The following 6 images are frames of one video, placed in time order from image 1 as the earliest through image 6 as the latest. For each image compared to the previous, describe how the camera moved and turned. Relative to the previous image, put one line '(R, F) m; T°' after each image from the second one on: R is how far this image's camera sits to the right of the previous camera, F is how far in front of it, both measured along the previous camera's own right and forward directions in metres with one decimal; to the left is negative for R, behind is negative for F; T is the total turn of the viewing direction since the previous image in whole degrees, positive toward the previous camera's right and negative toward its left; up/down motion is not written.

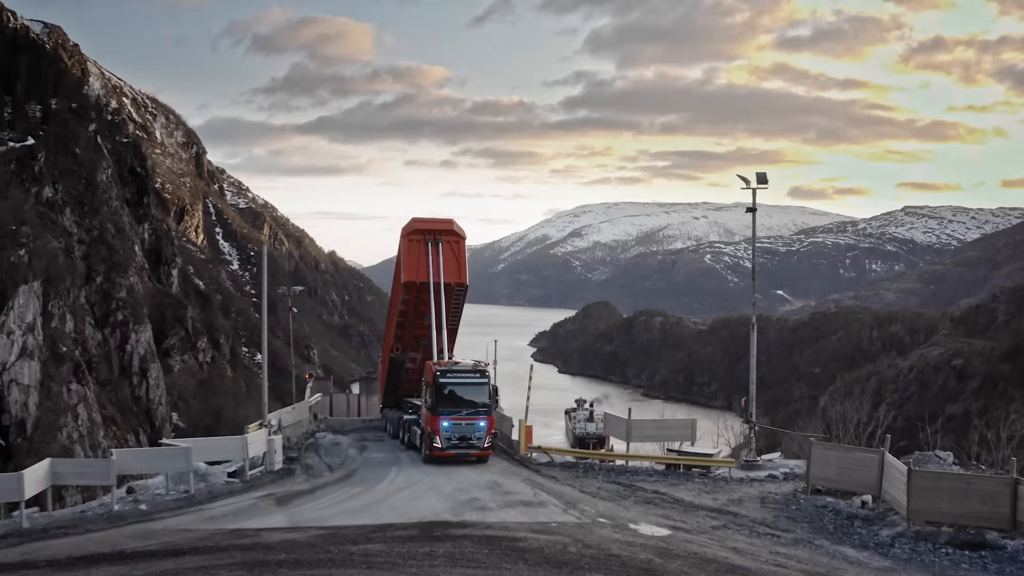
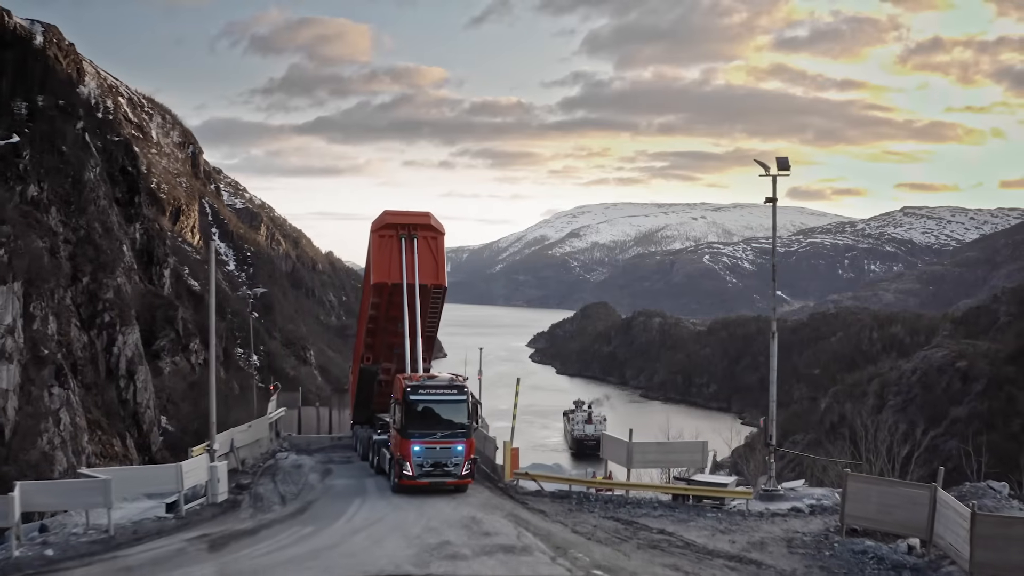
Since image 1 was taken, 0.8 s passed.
(+0.1, +0.6) m; 0°
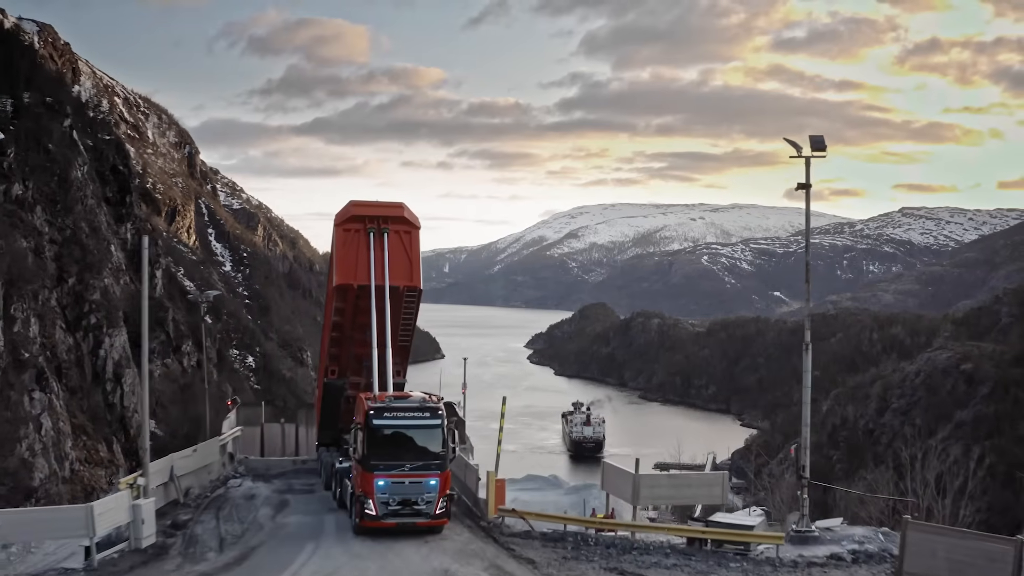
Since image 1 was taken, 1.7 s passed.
(0.0, +0.7) m; 0°
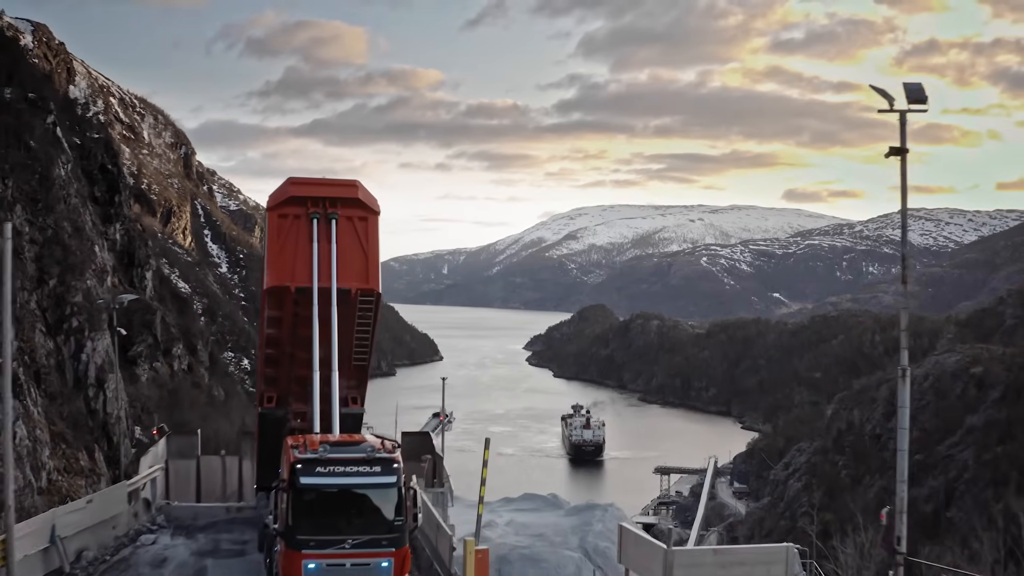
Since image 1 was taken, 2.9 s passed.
(0.0, +1.0) m; 0°
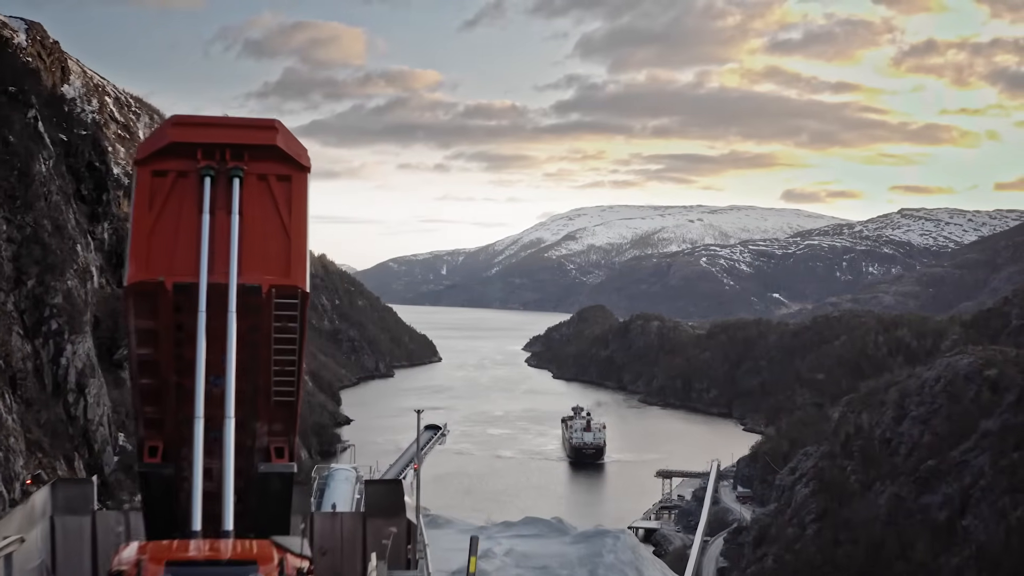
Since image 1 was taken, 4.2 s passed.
(0.0, +1.2) m; 0°
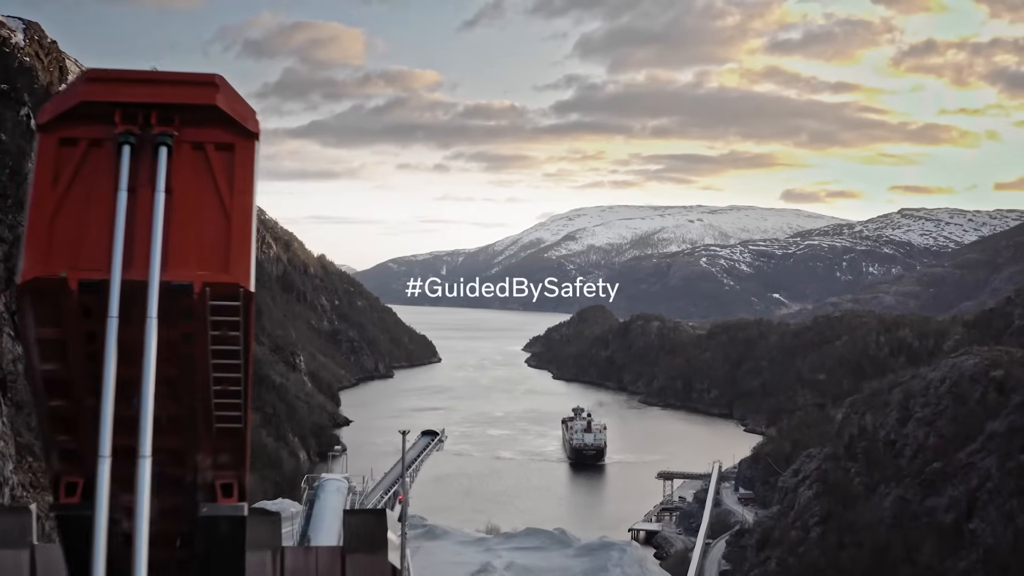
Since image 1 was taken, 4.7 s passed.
(0.0, +0.5) m; 0°
